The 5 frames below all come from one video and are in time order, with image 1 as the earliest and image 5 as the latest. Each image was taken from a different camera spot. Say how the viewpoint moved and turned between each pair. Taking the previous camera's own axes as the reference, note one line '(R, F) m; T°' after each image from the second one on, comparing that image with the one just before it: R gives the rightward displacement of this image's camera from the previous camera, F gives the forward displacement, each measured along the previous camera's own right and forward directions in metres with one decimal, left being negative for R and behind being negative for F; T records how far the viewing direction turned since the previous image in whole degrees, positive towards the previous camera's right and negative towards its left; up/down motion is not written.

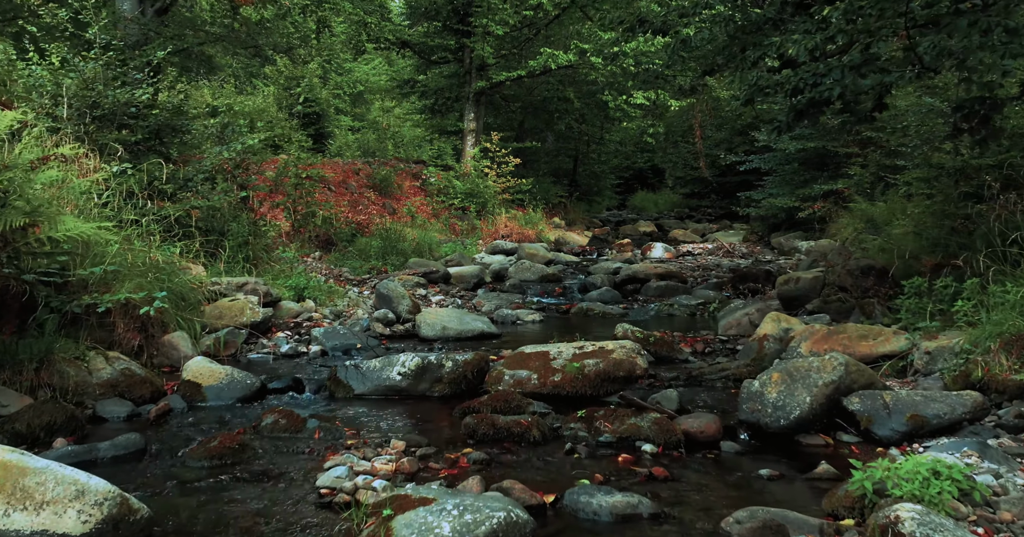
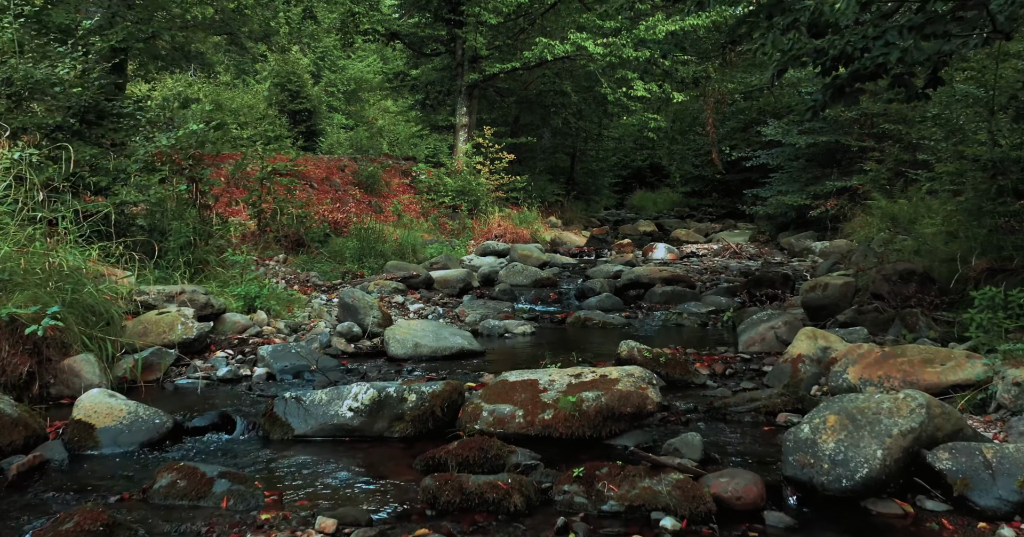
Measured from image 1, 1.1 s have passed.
(+0.1, +1.4) m; 0°
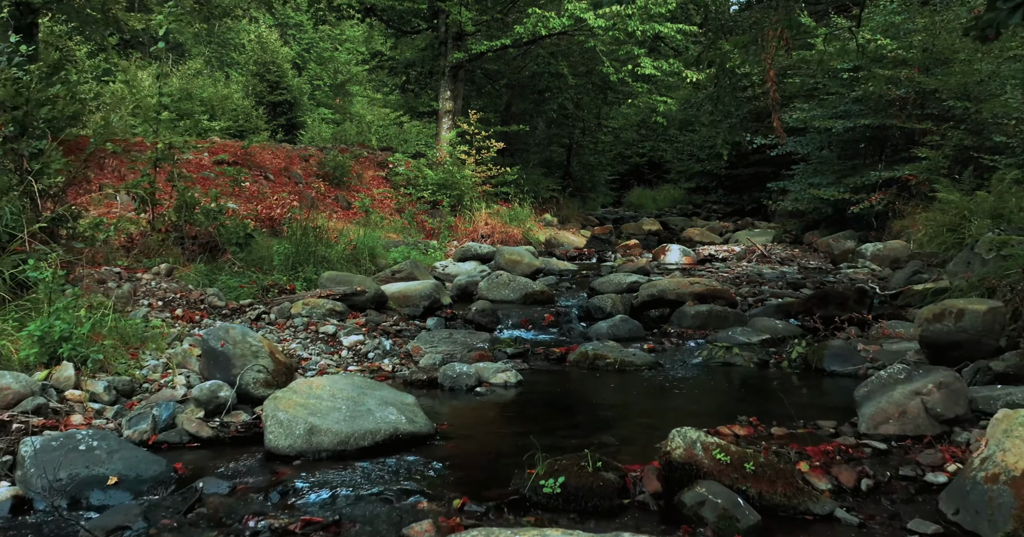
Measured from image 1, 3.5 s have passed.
(+0.2, +3.3) m; 0°
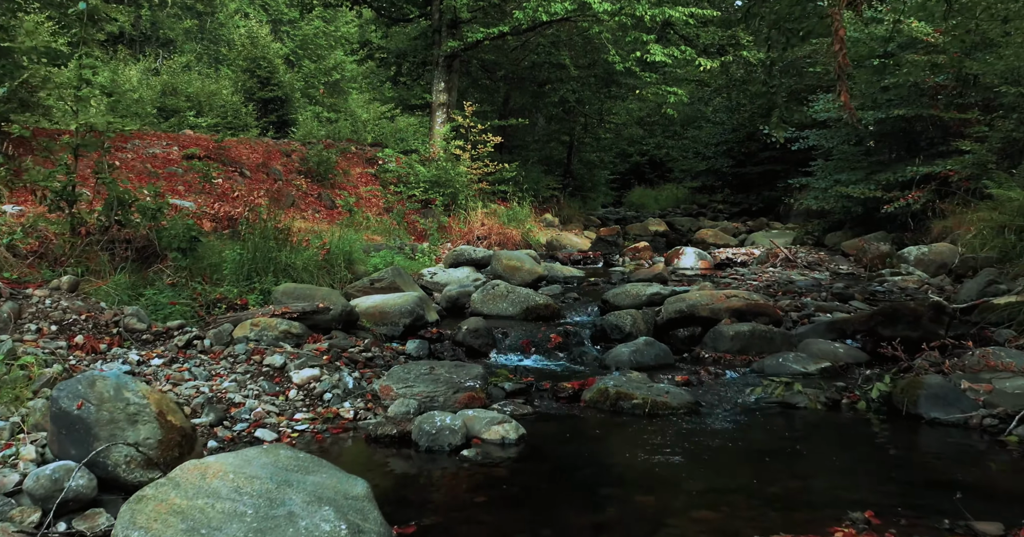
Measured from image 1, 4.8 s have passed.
(0.0, +1.7) m; 0°
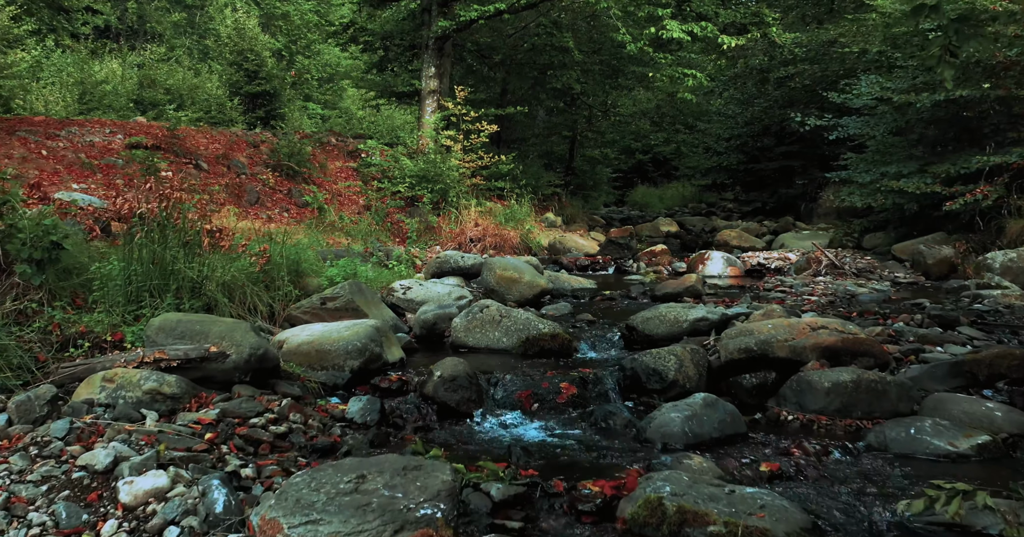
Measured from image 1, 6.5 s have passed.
(0.0, +2.5) m; 0°
